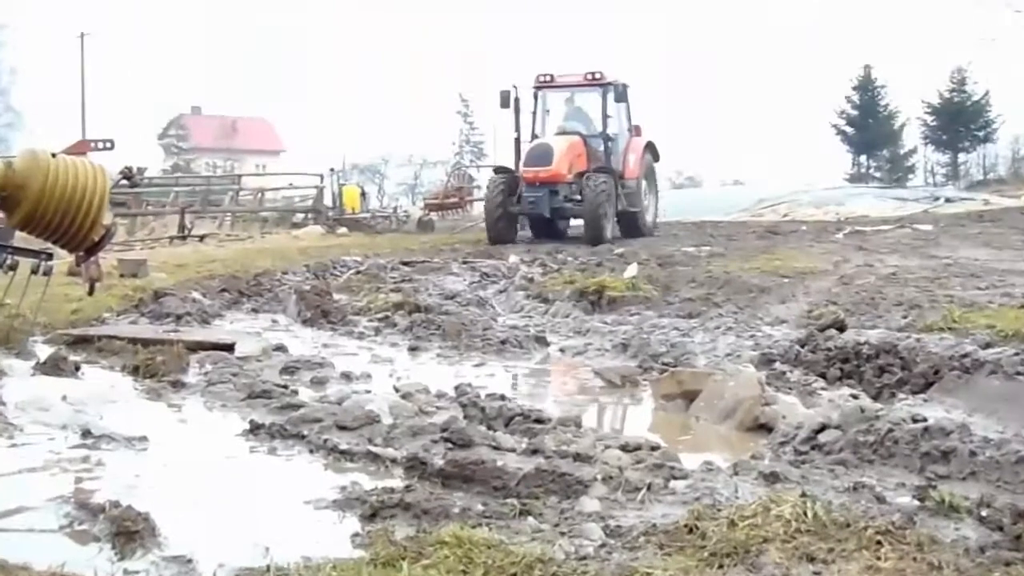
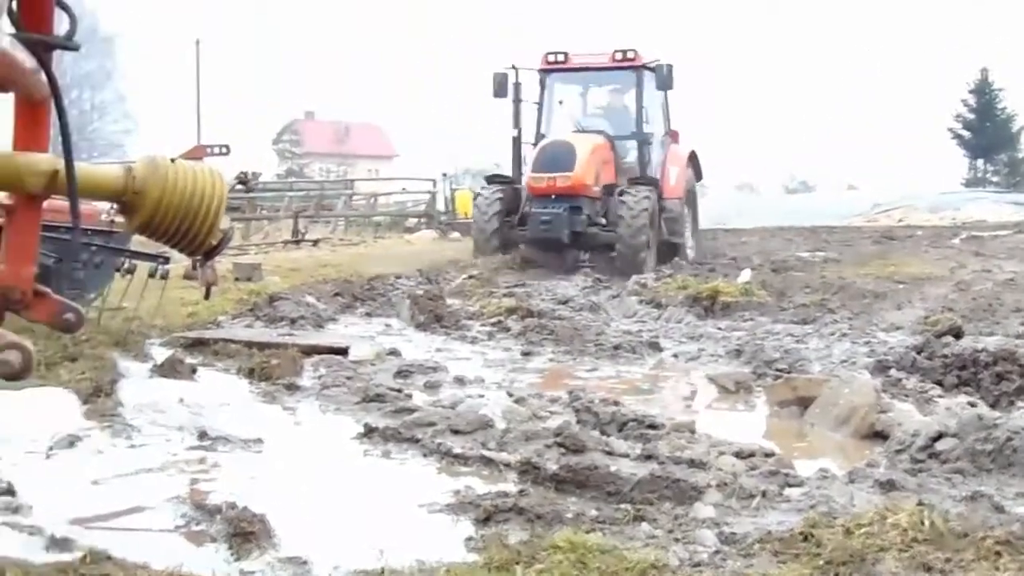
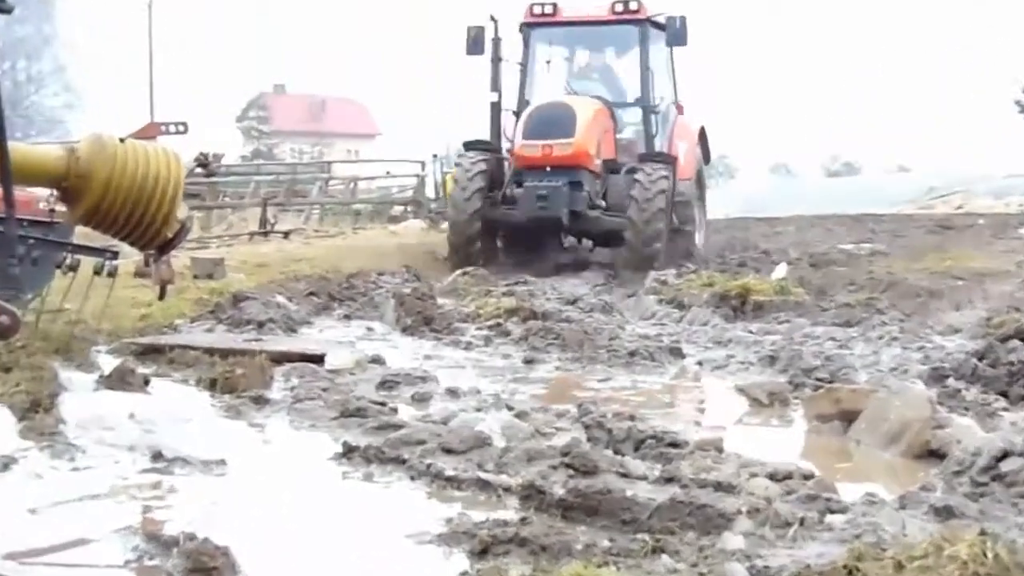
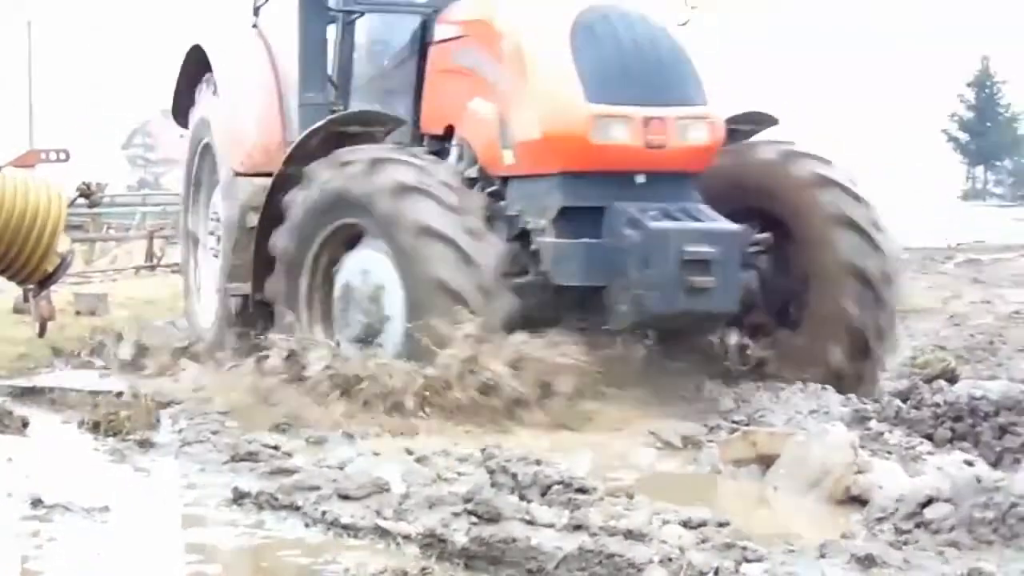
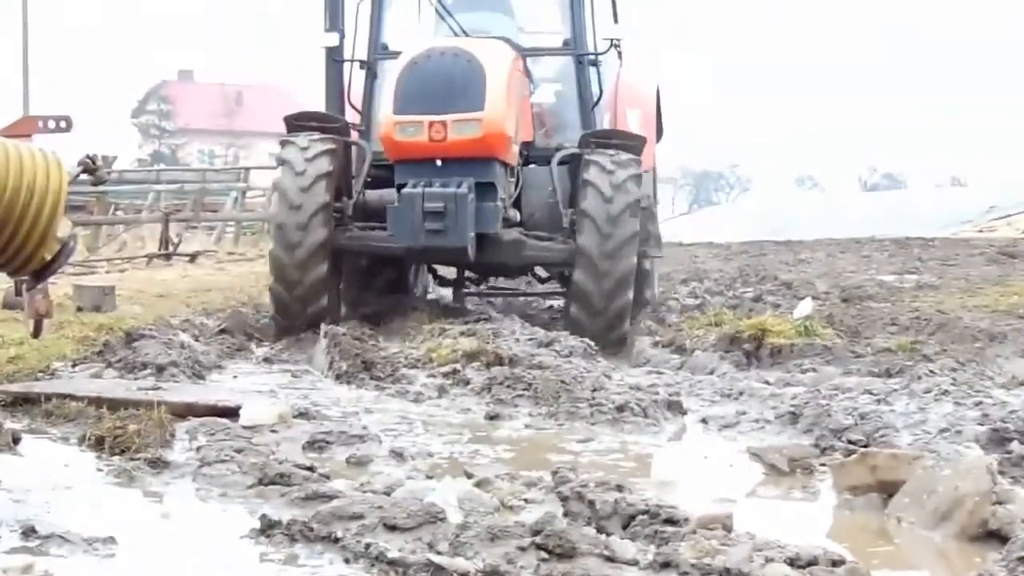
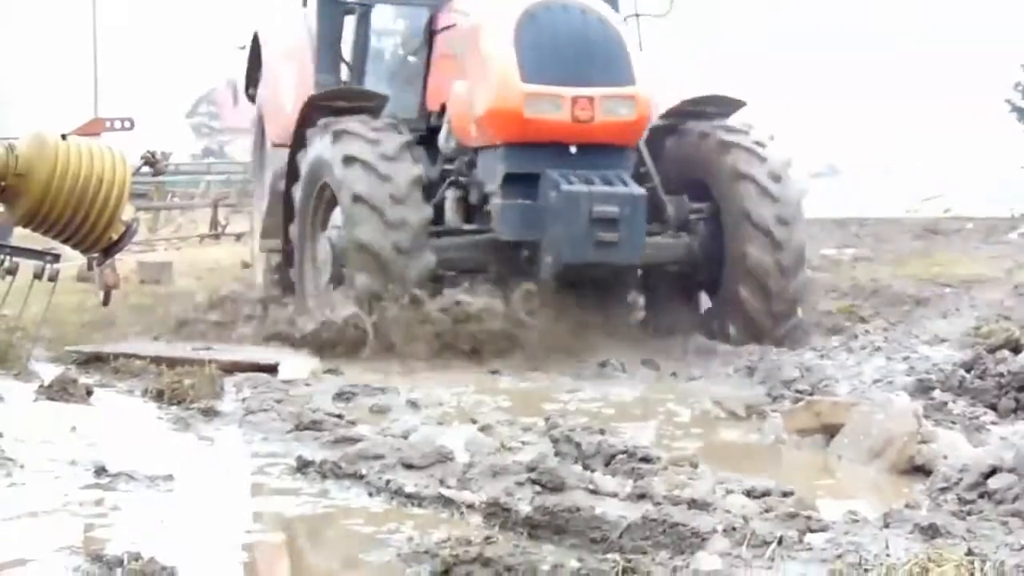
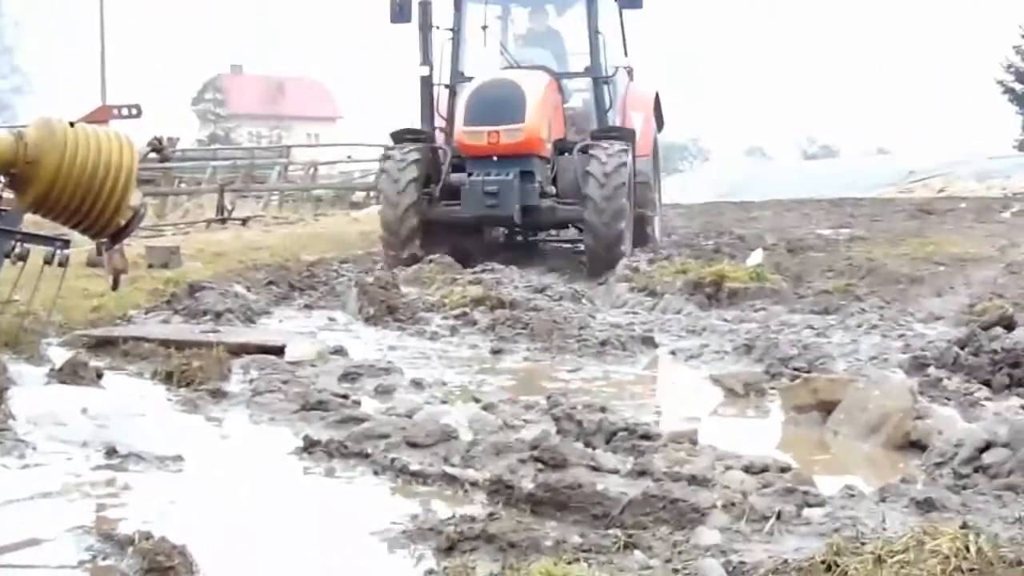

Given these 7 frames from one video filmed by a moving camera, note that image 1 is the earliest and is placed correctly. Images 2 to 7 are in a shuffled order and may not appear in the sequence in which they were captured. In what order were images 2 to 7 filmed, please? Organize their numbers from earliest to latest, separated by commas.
2, 3, 7, 5, 6, 4
